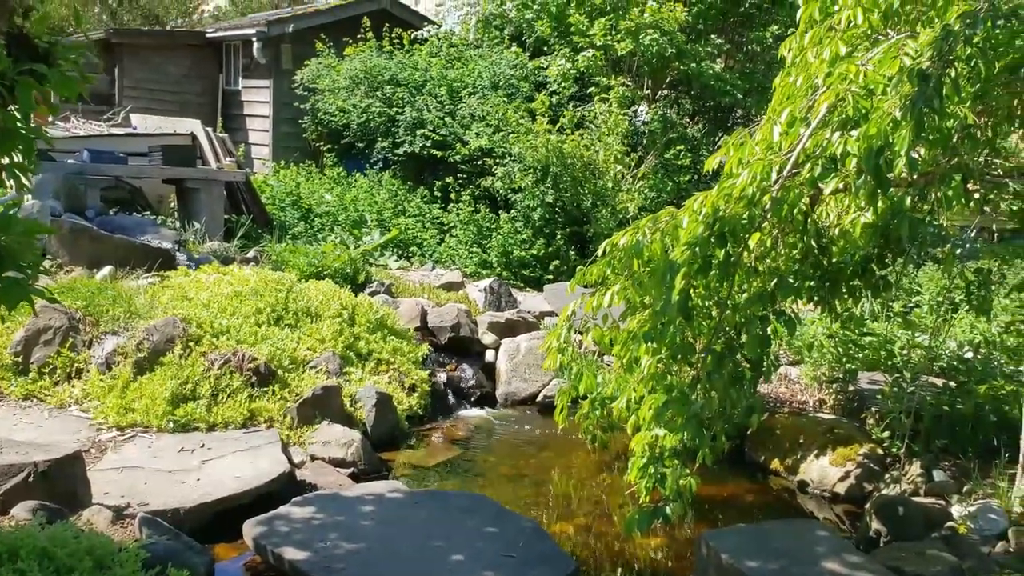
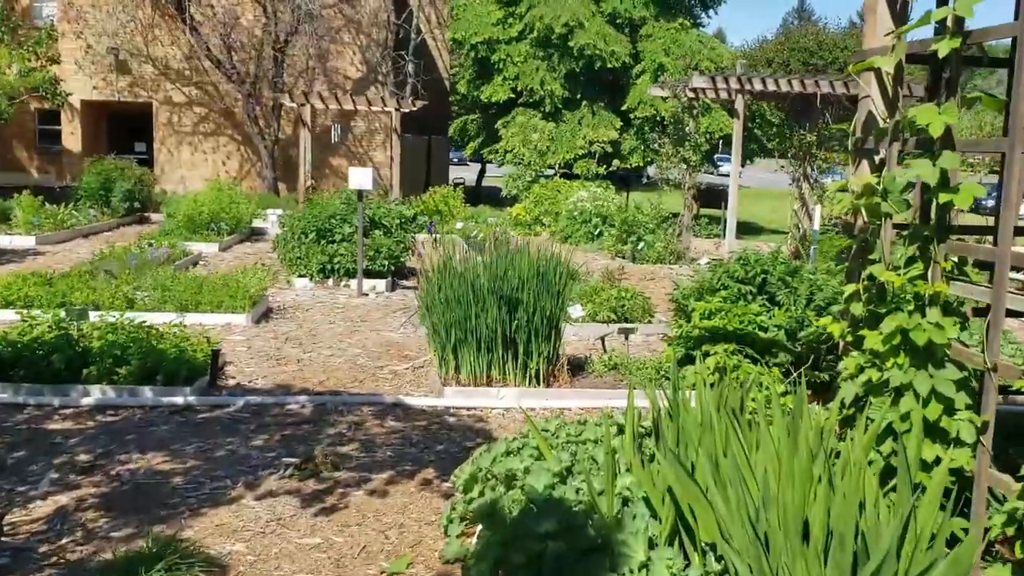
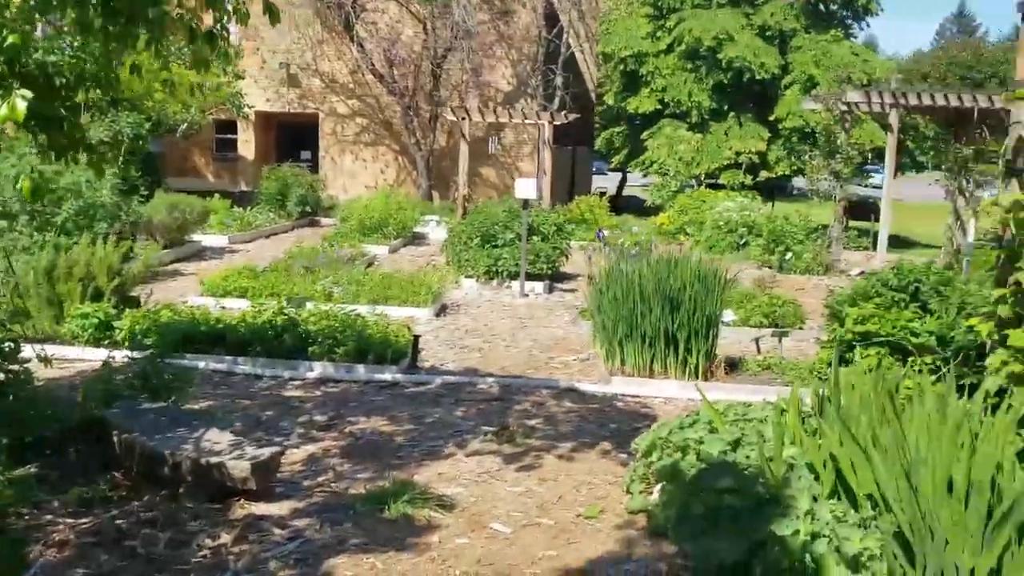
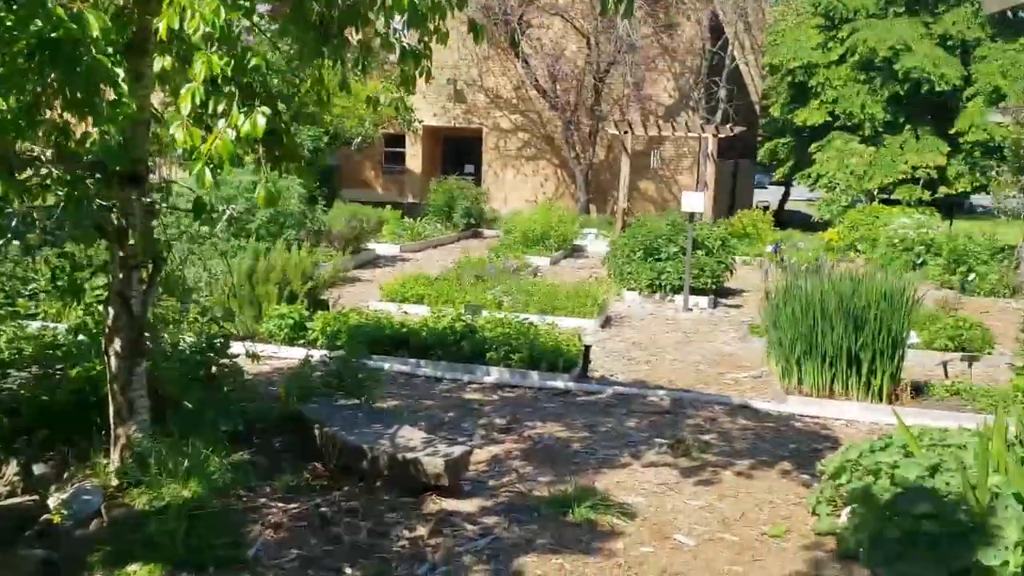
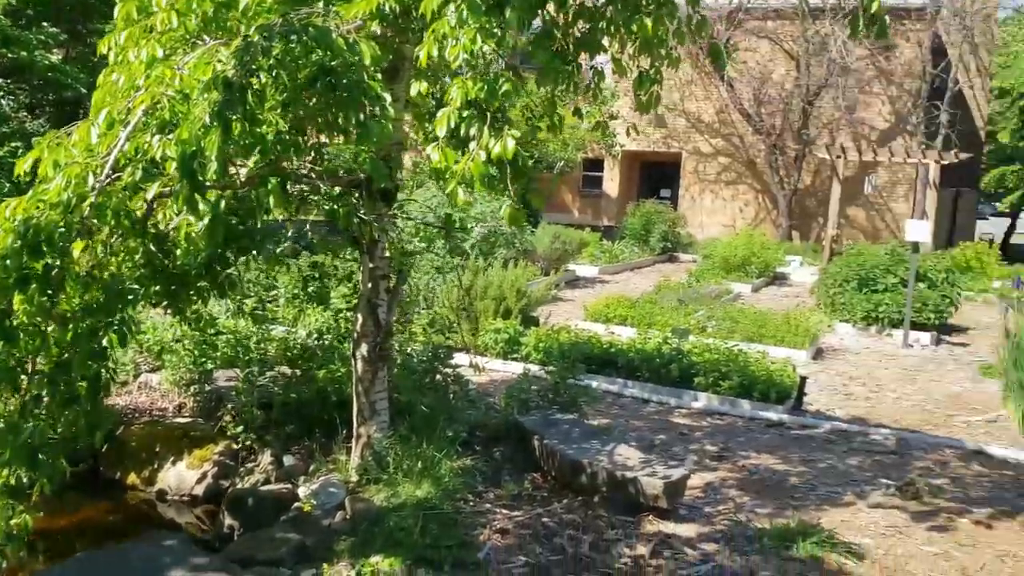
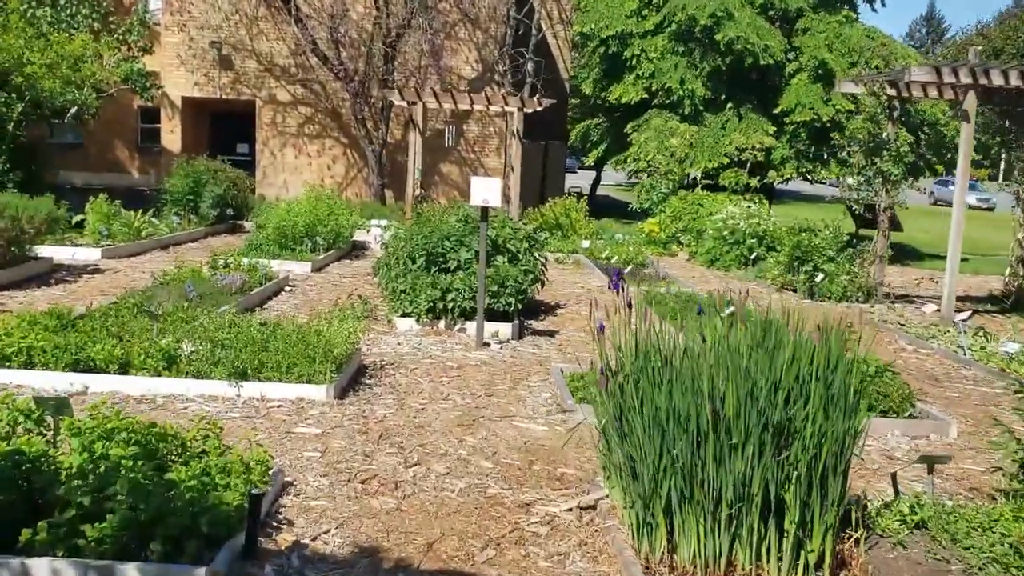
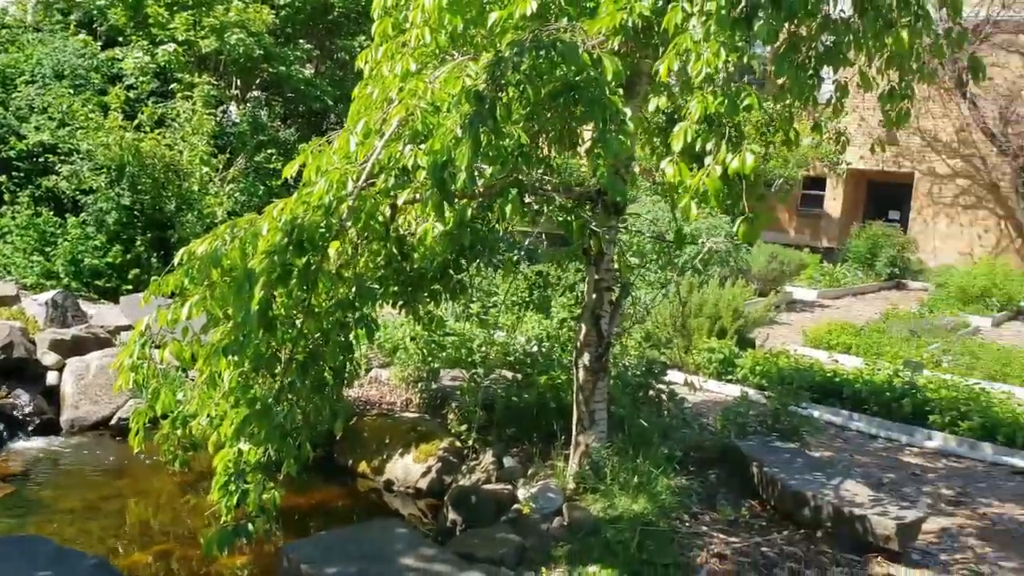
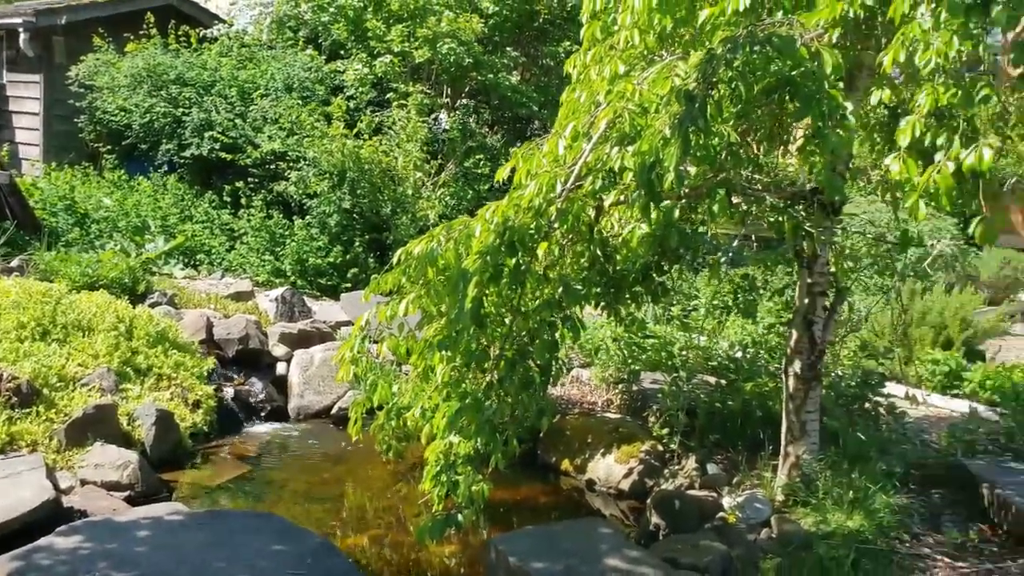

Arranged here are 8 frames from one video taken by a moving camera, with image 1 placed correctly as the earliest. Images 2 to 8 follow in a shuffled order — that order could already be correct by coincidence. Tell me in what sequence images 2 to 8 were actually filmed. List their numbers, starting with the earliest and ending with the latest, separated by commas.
8, 7, 5, 4, 3, 2, 6
